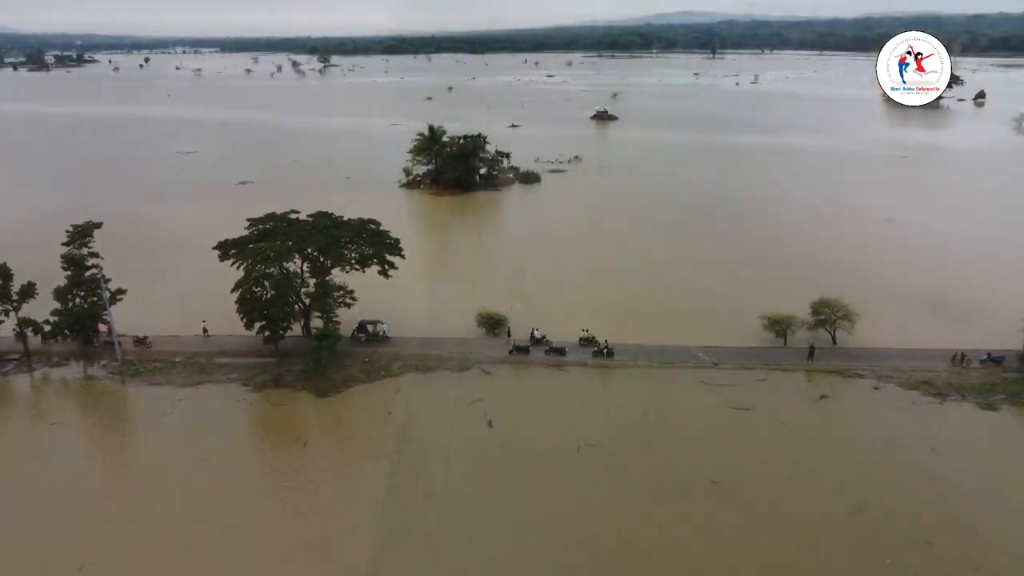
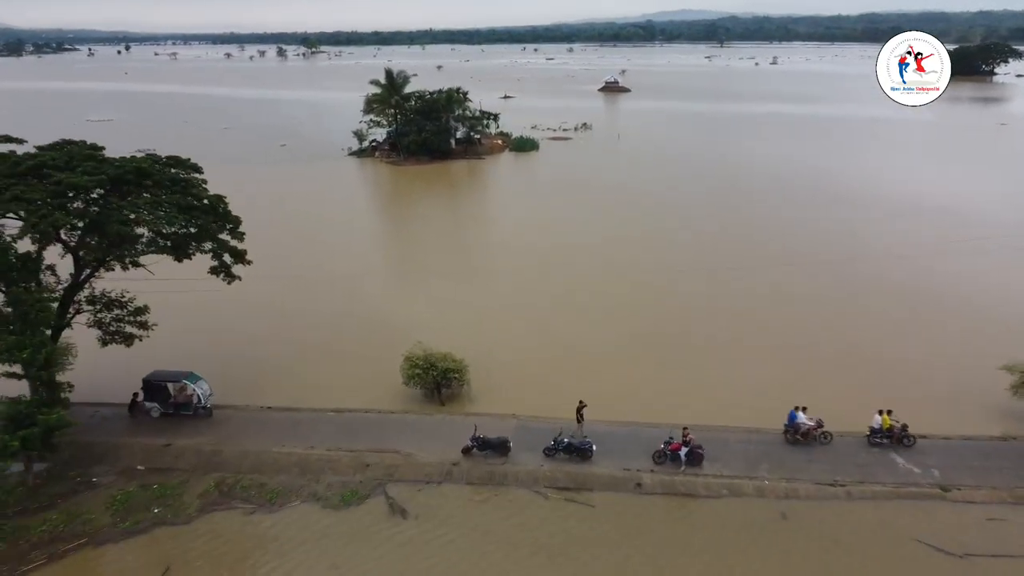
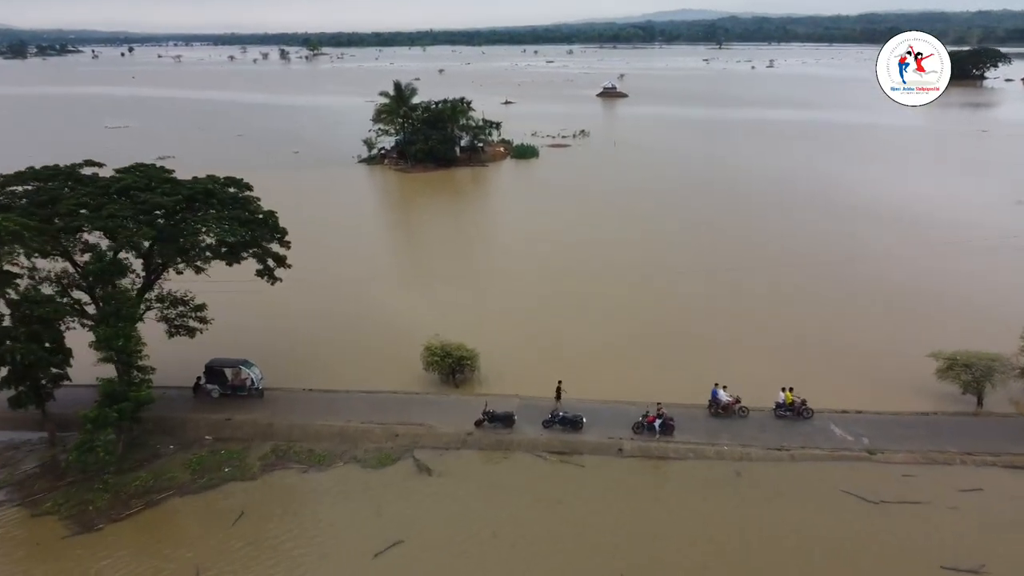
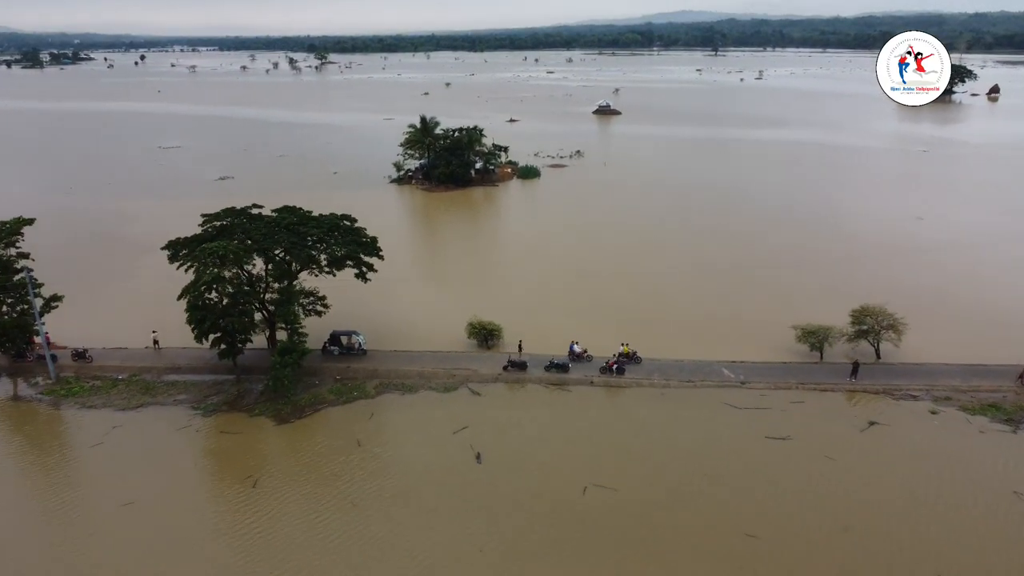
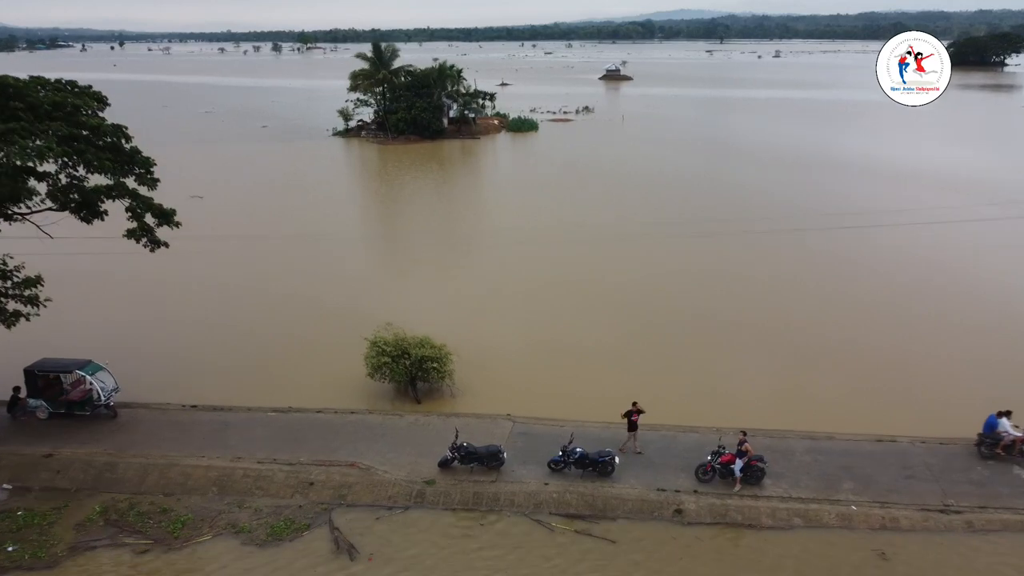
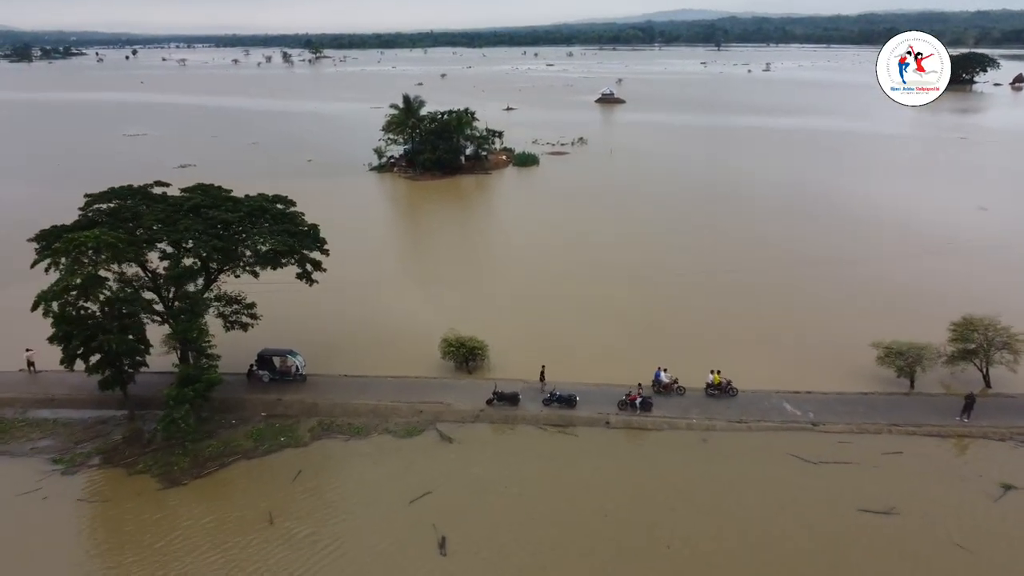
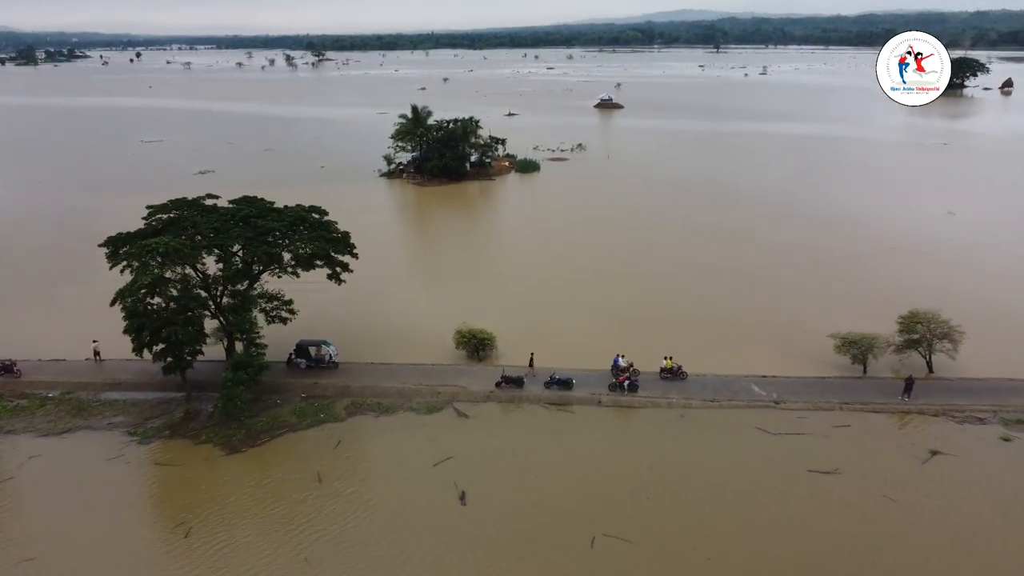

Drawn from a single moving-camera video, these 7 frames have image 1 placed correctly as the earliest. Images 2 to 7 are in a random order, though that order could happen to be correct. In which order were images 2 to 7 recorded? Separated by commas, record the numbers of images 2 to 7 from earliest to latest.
4, 7, 6, 3, 2, 5
